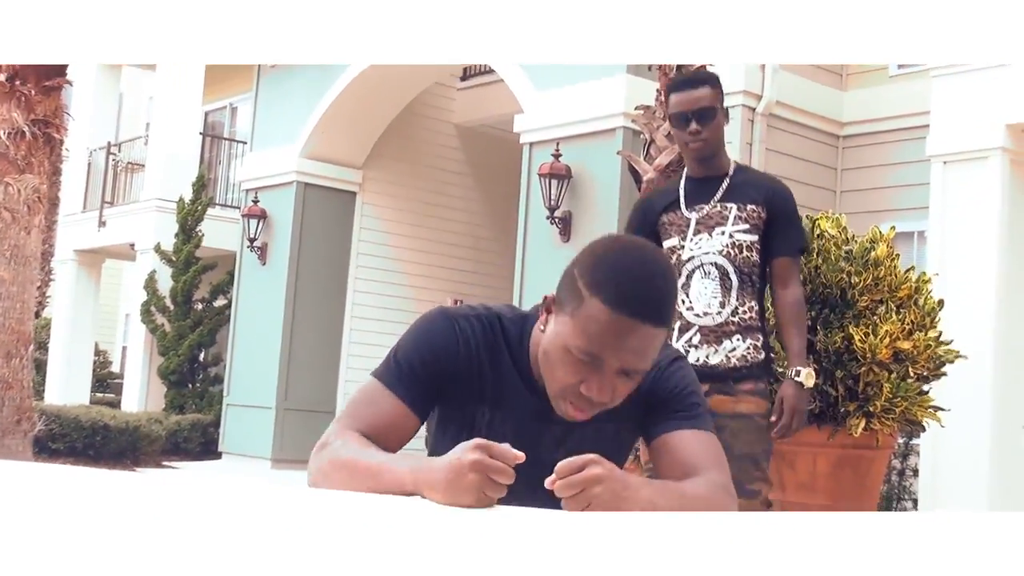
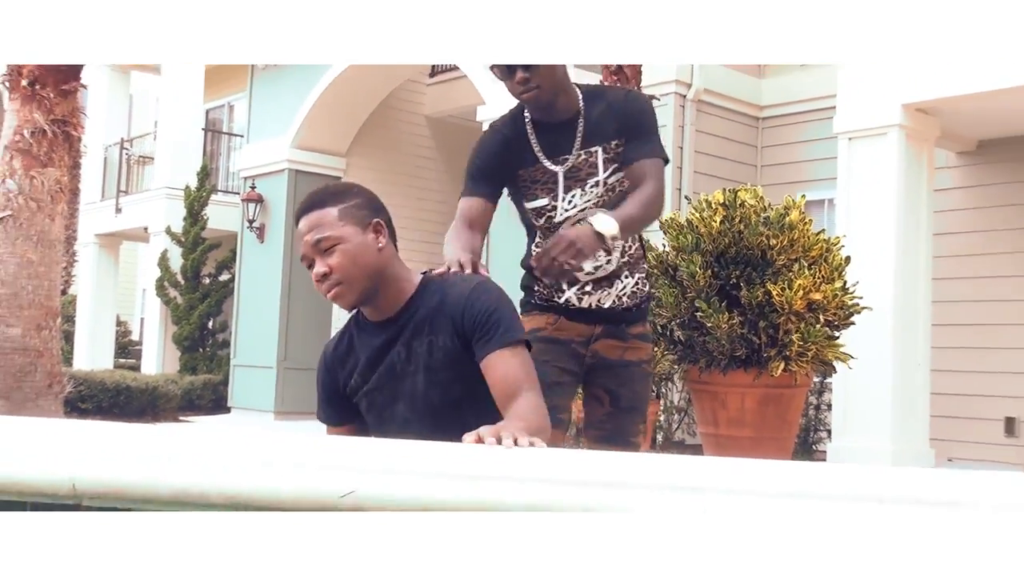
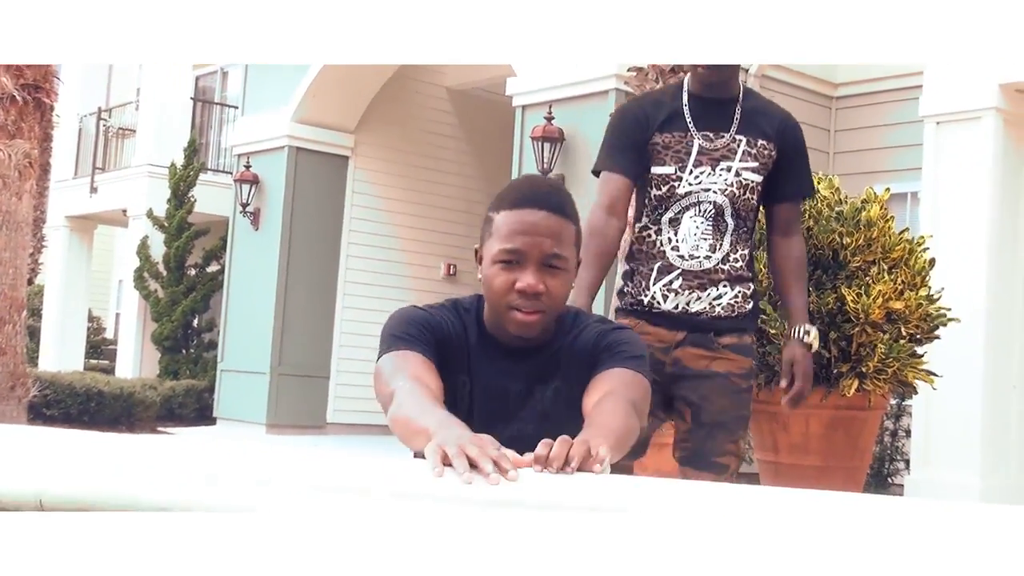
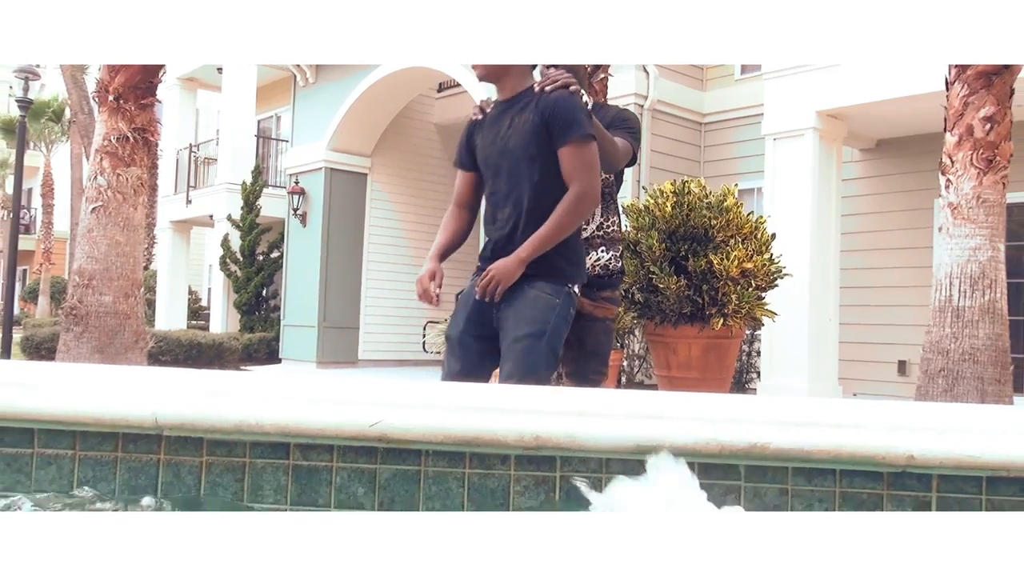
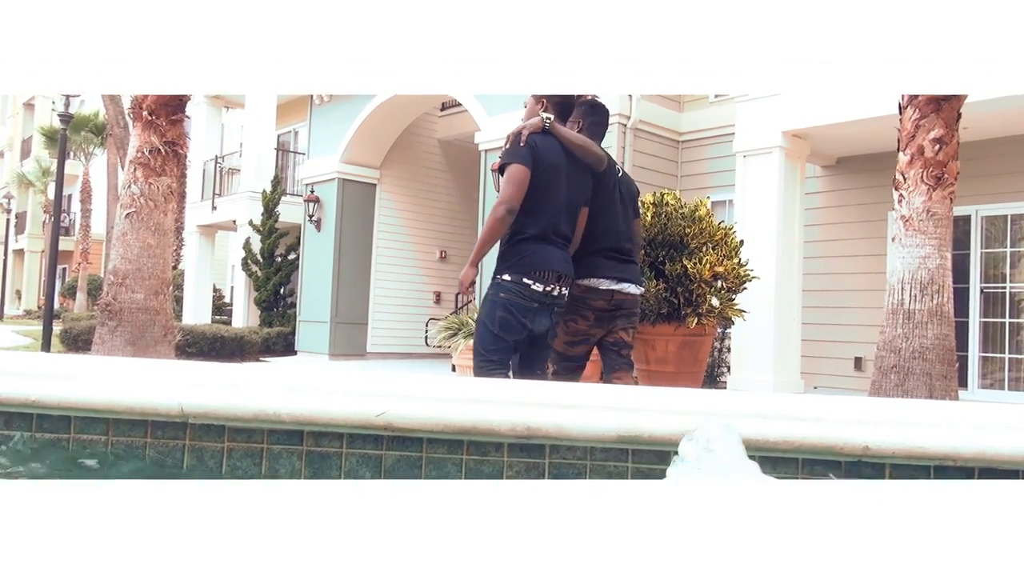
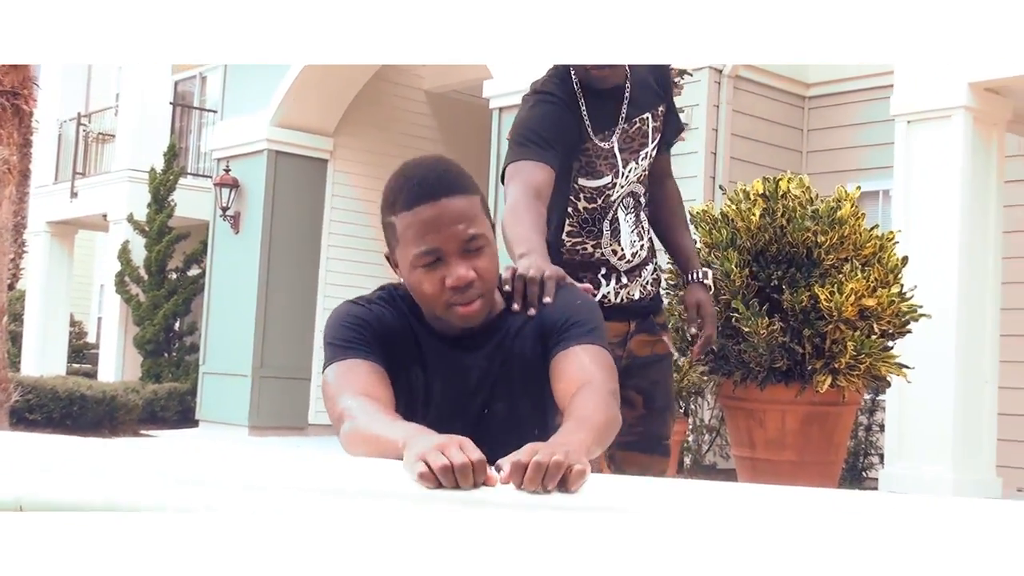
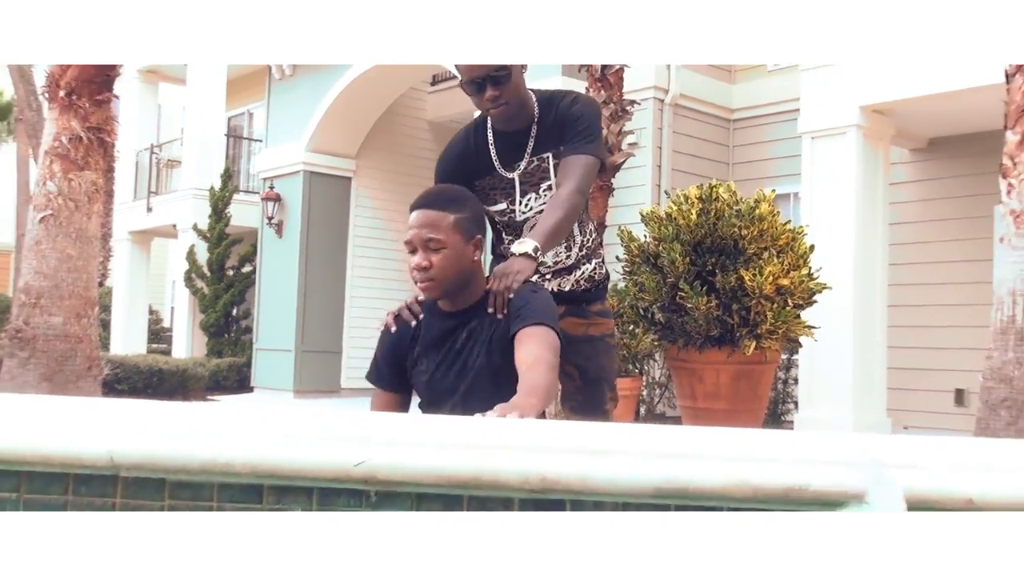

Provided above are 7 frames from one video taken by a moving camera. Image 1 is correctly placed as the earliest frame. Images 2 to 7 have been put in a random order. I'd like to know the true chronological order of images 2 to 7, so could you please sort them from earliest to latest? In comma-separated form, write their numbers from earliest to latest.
3, 6, 2, 7, 4, 5
